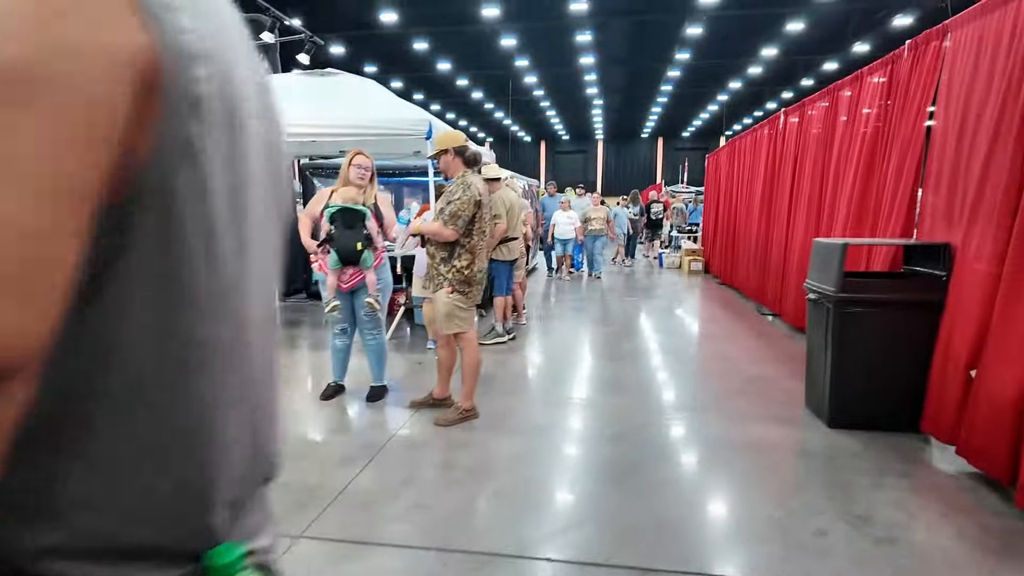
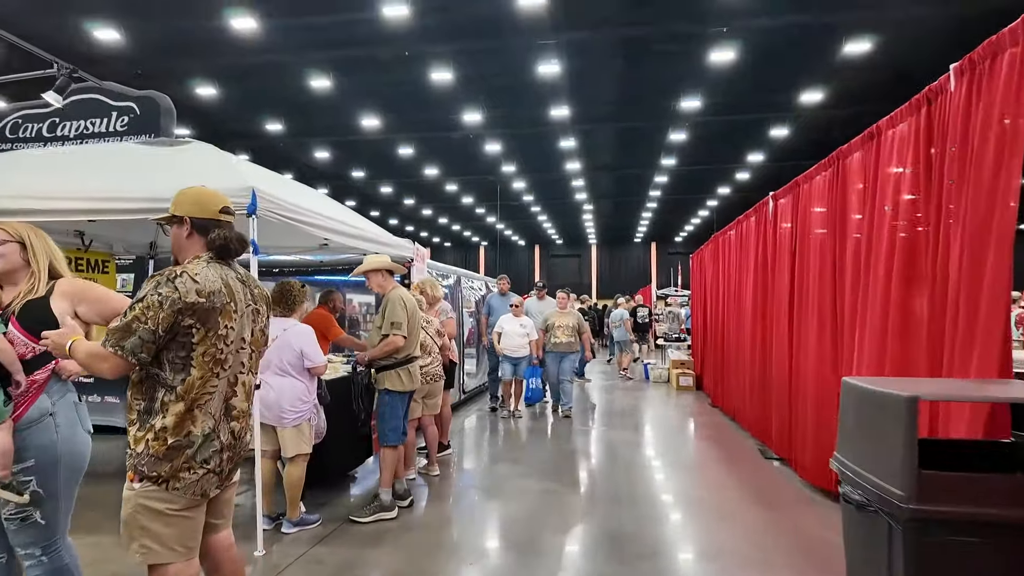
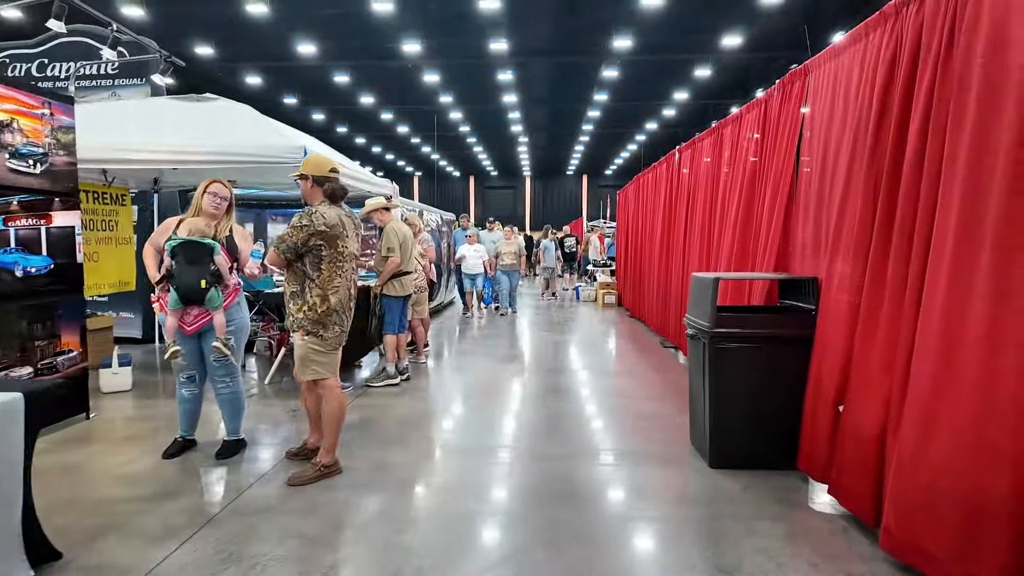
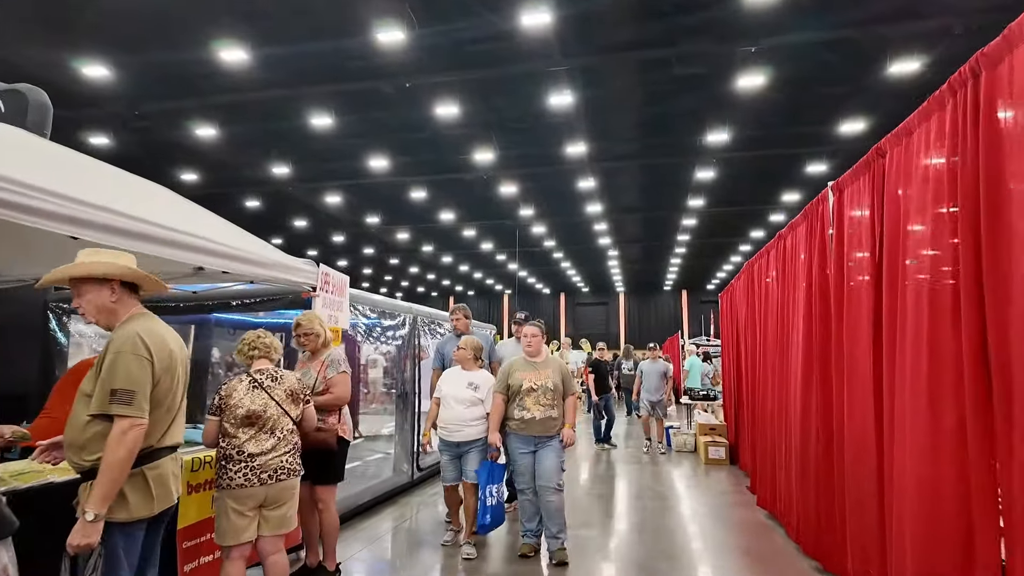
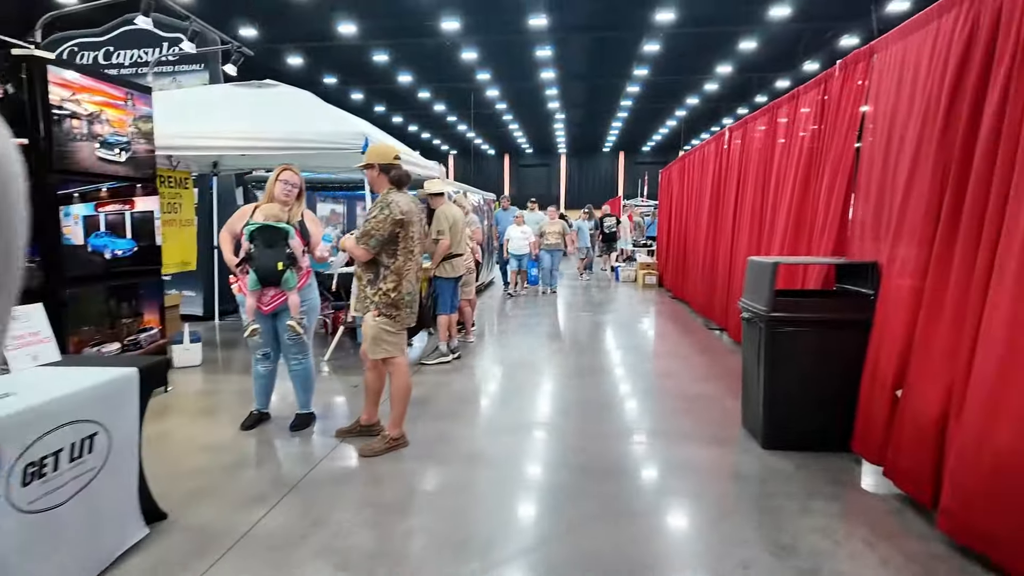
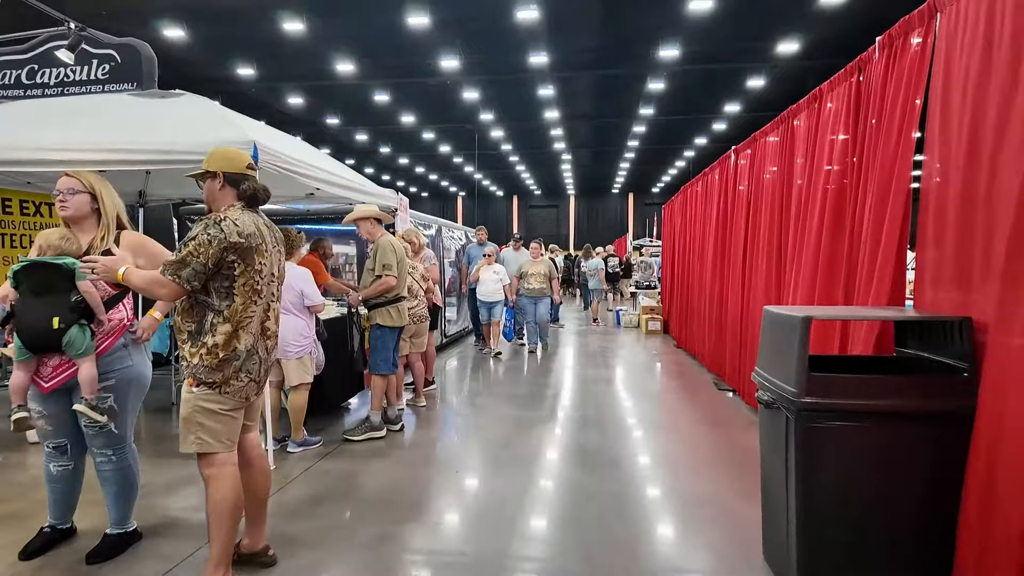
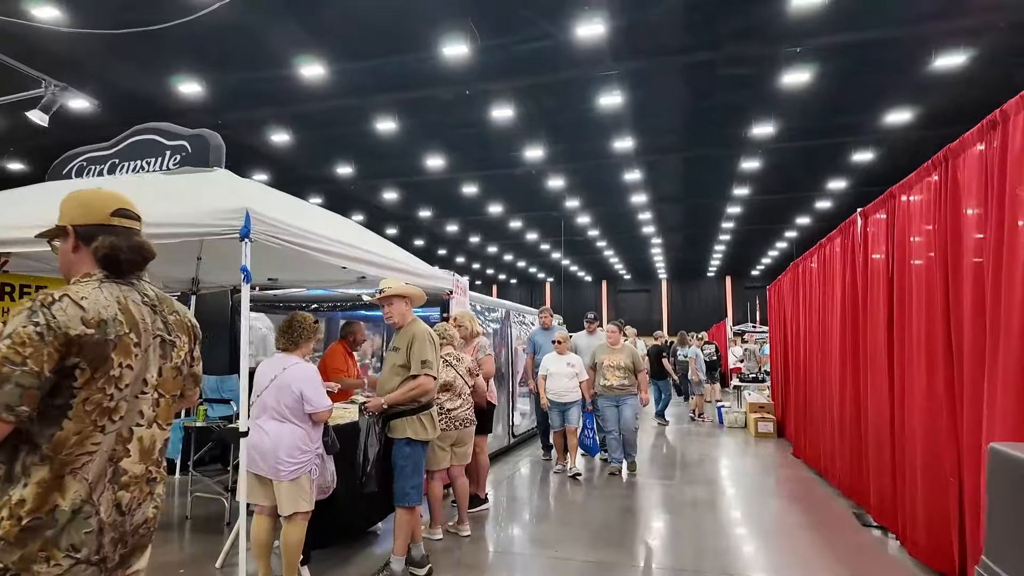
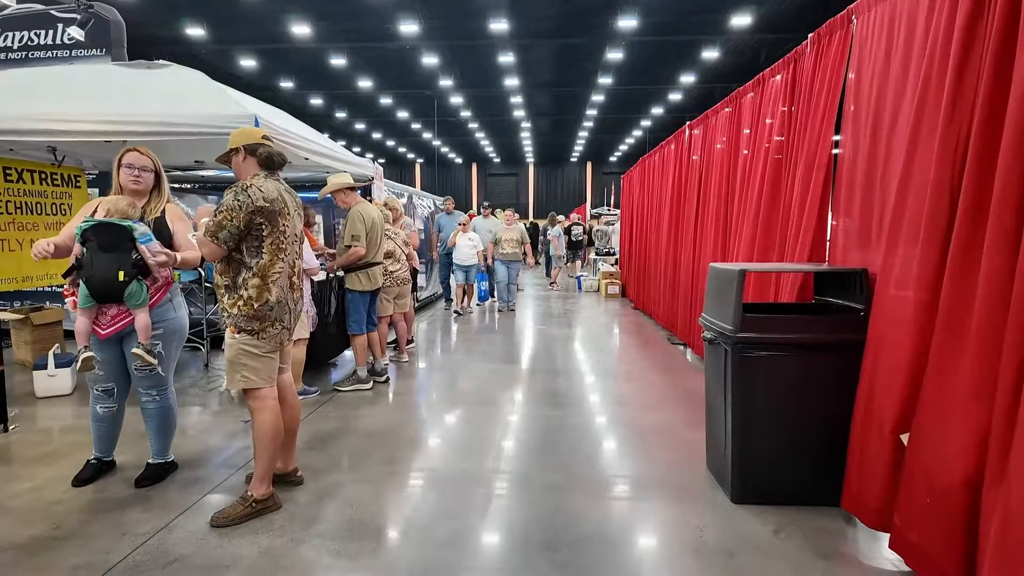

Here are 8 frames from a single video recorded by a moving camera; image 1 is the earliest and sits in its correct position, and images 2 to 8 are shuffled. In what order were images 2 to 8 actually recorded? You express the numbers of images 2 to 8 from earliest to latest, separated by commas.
5, 3, 8, 6, 2, 7, 4
